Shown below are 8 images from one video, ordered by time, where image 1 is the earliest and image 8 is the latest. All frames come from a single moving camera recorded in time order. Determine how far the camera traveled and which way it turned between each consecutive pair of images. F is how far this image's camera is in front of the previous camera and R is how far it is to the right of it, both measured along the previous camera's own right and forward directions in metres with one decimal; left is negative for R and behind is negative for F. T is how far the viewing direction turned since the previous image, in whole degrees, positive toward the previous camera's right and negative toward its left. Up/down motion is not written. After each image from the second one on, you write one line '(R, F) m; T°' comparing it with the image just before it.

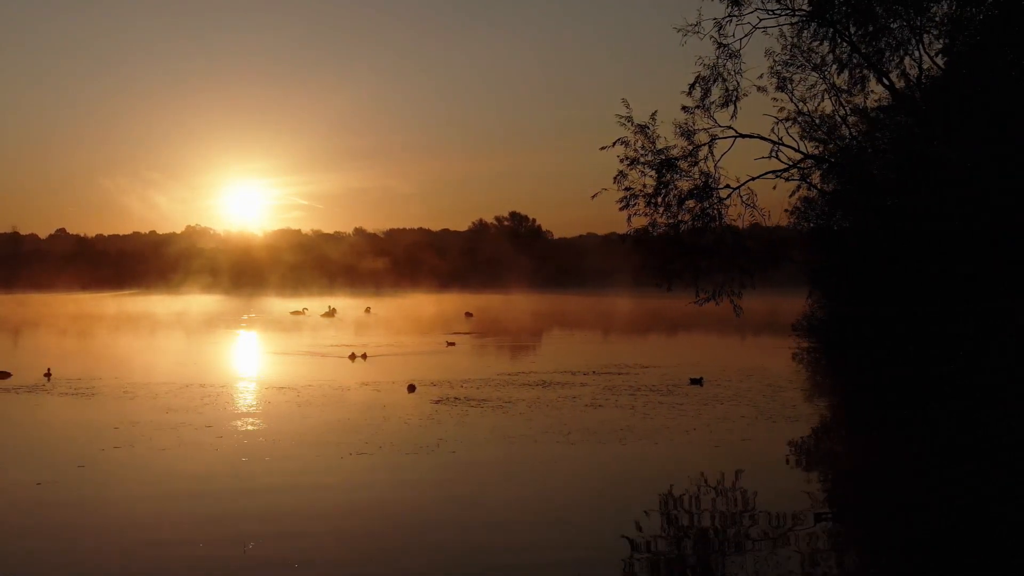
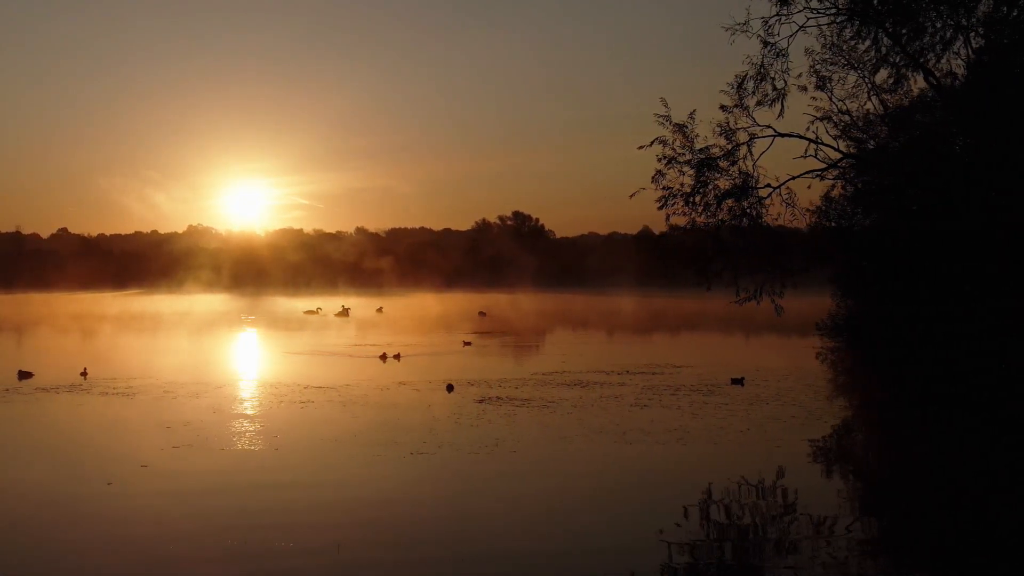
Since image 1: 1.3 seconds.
(-0.5, 0.0) m; 0°
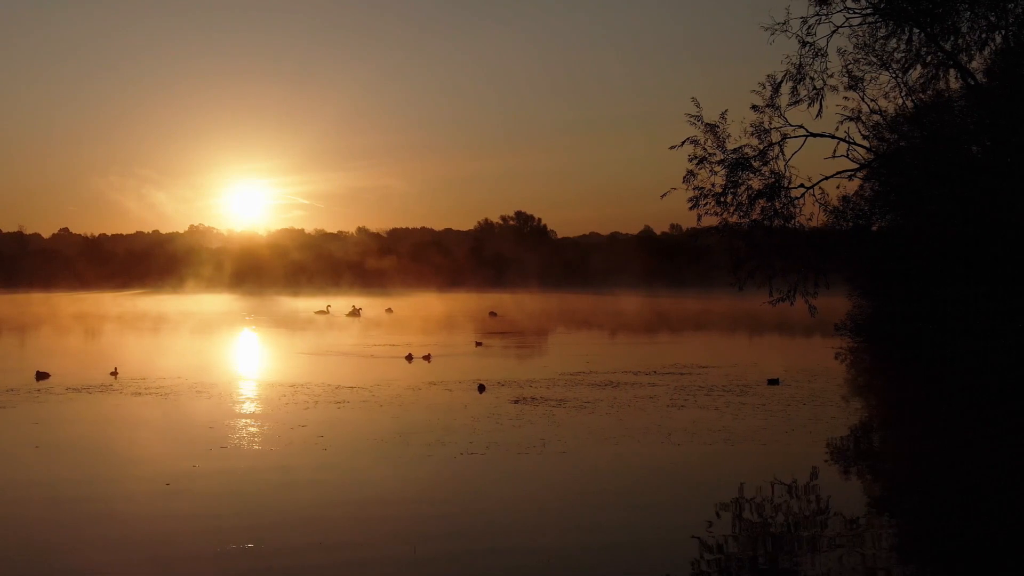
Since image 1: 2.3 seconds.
(-0.4, 0.0) m; 0°
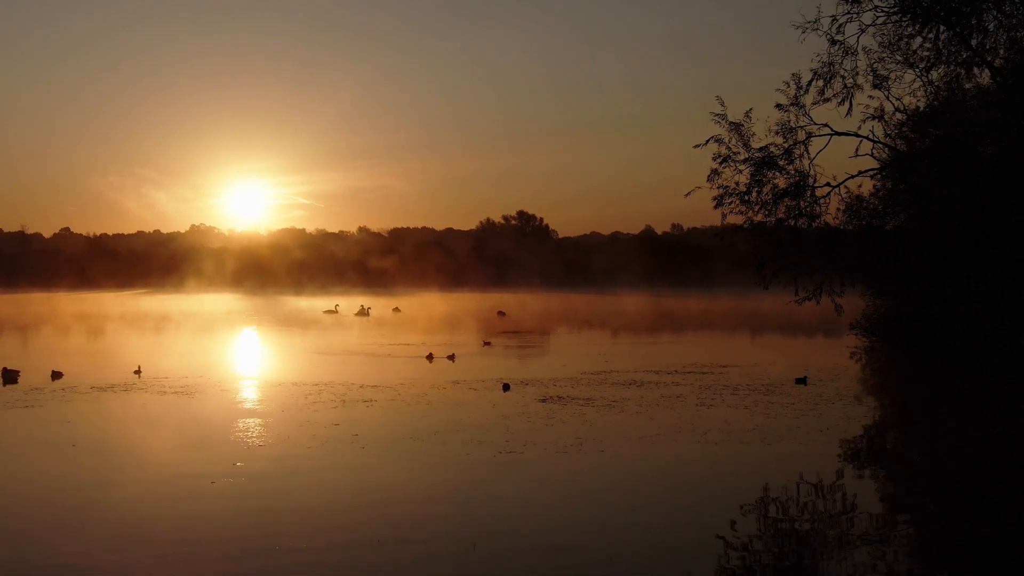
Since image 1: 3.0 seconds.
(-0.3, 0.0) m; 0°
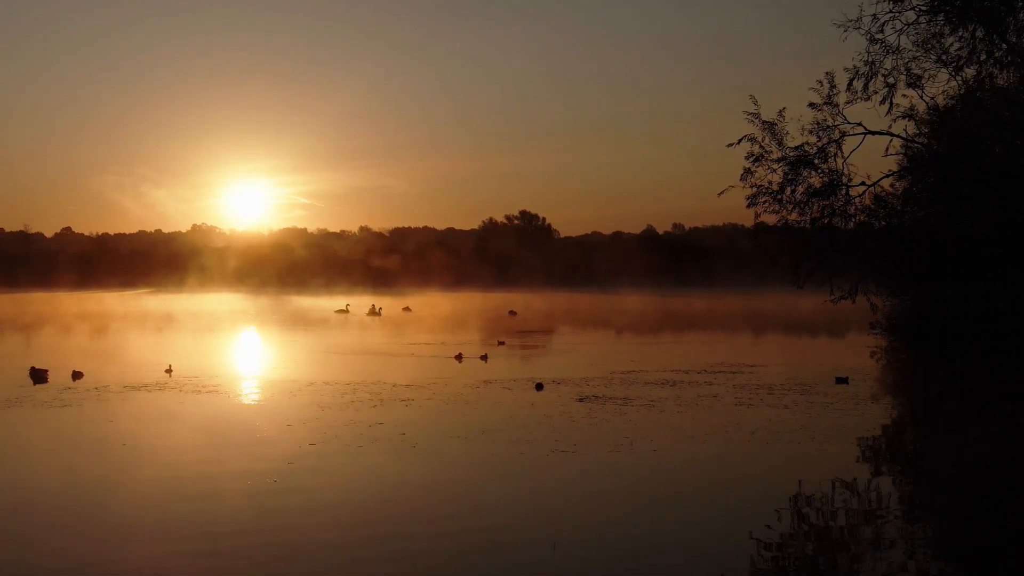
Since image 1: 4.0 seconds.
(-0.4, 0.0) m; 0°
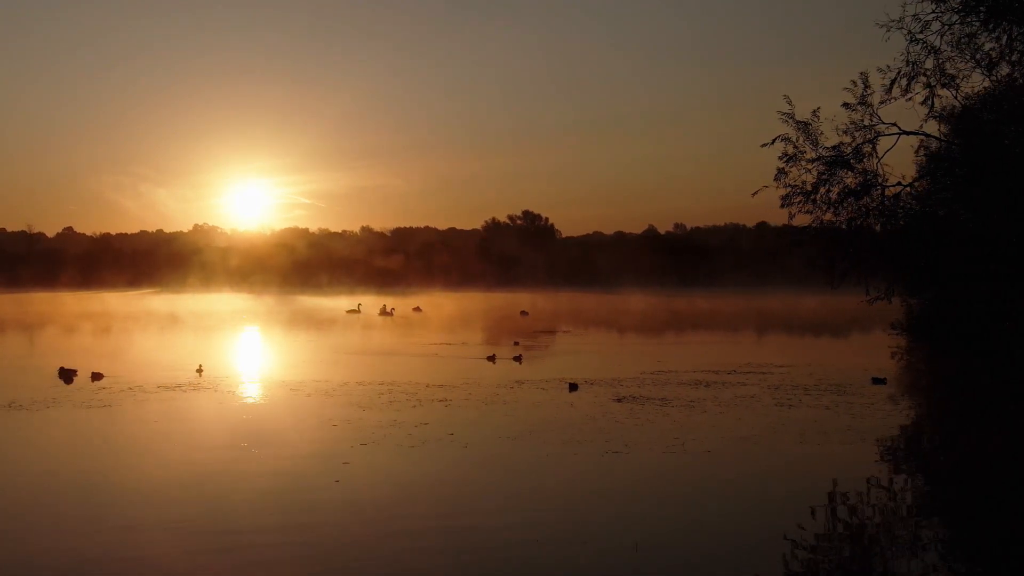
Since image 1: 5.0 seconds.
(-0.4, 0.0) m; 0°
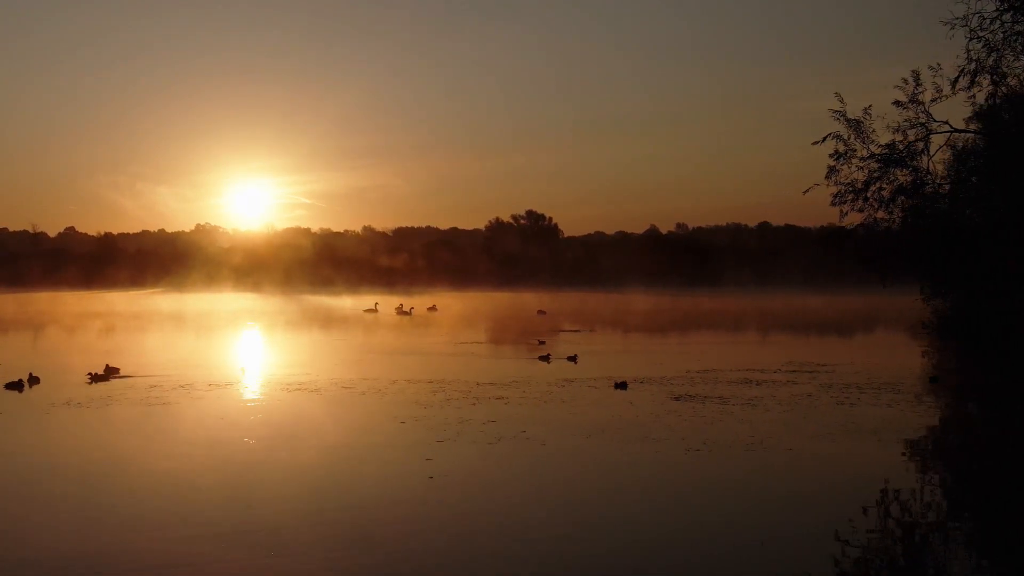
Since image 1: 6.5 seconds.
(-0.6, 0.0) m; 0°
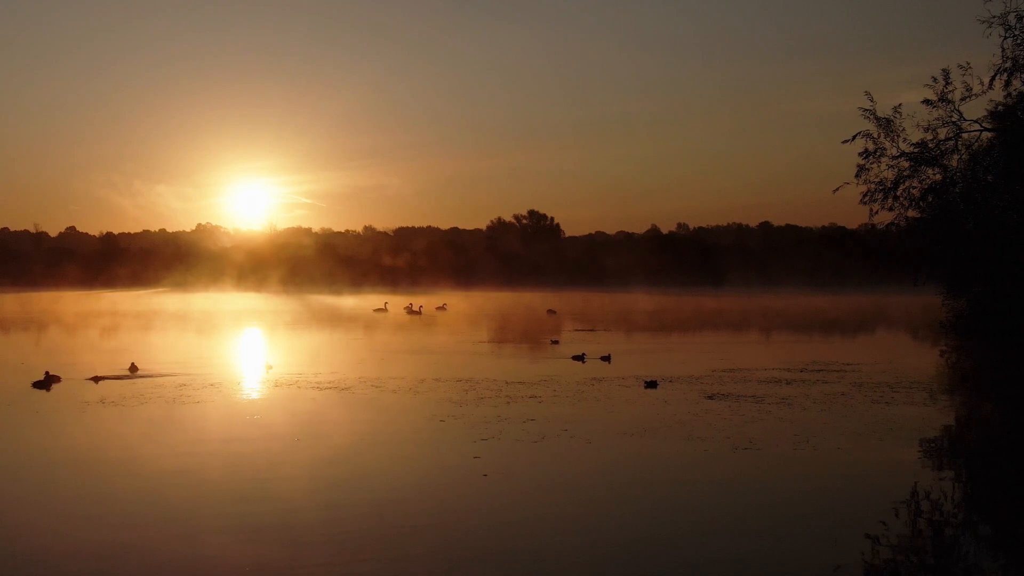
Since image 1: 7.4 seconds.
(-0.4, 0.0) m; 0°
